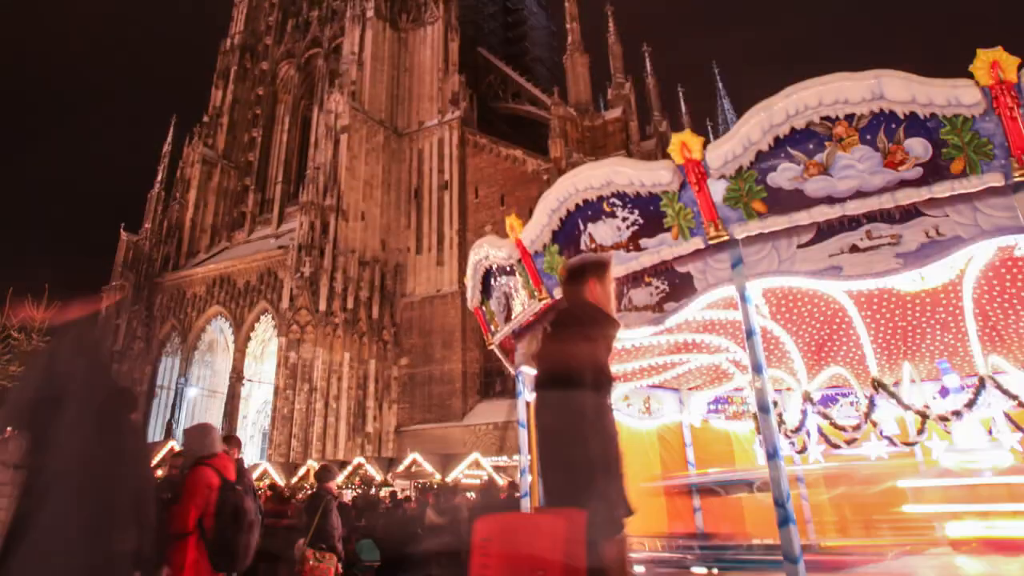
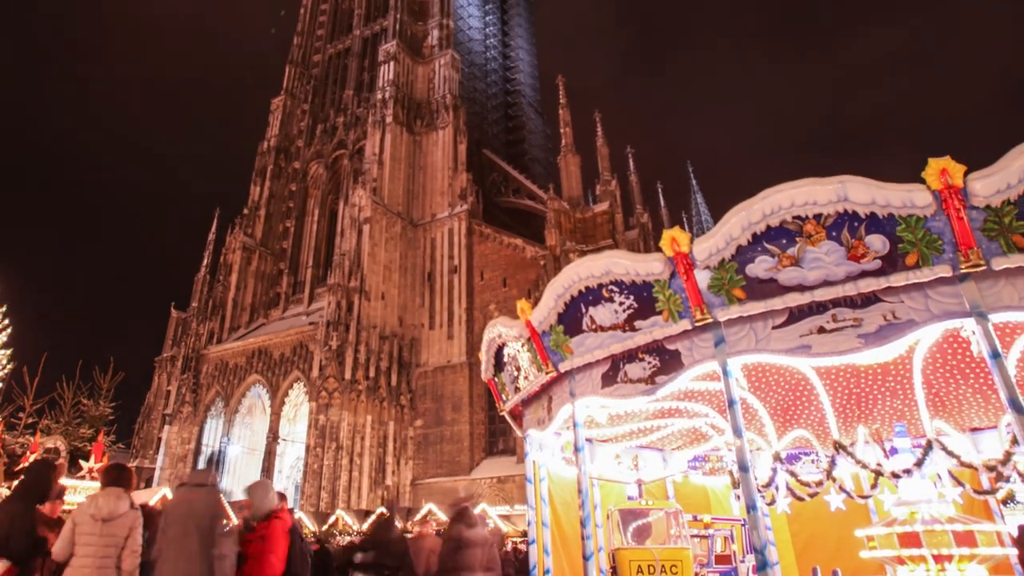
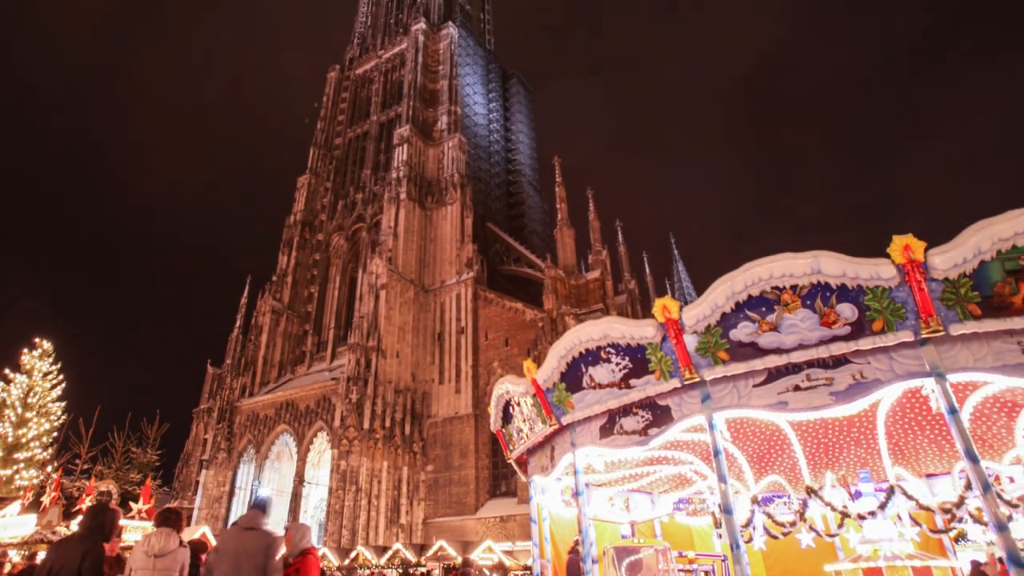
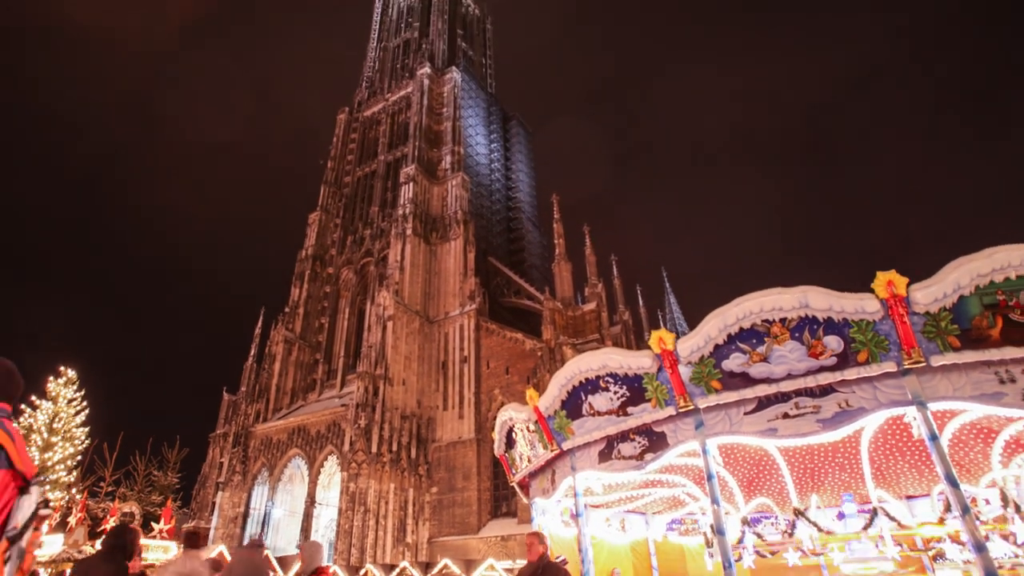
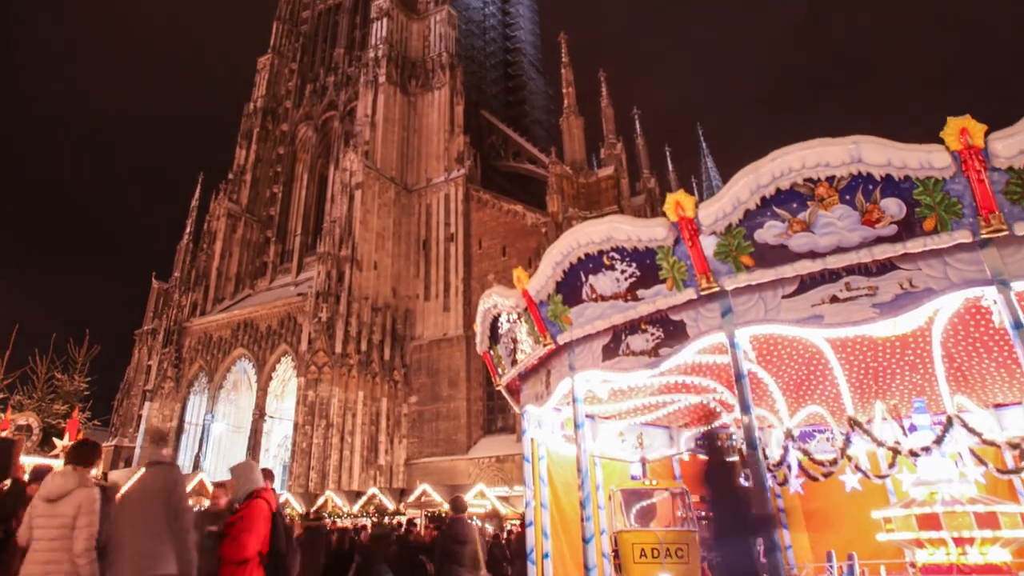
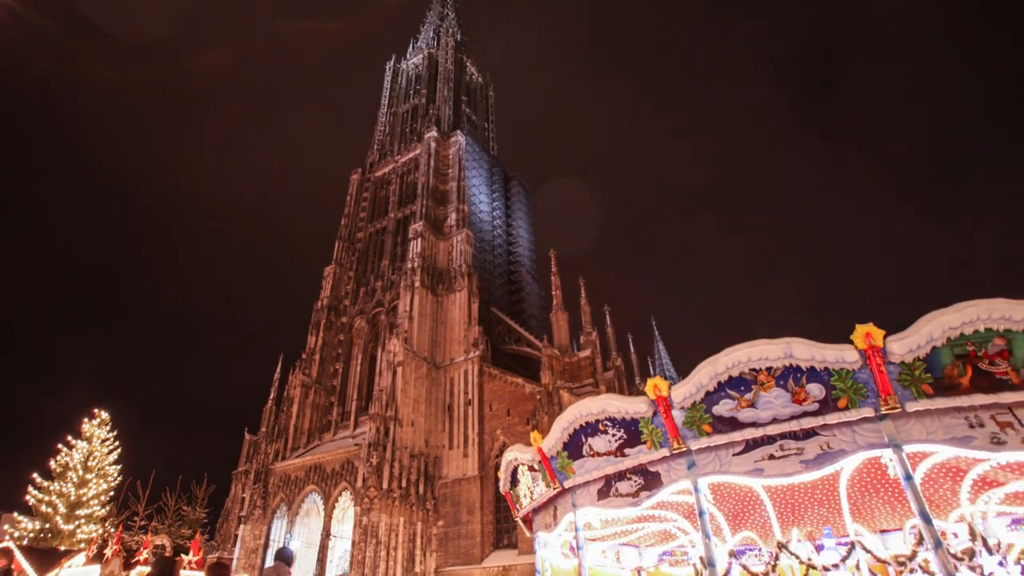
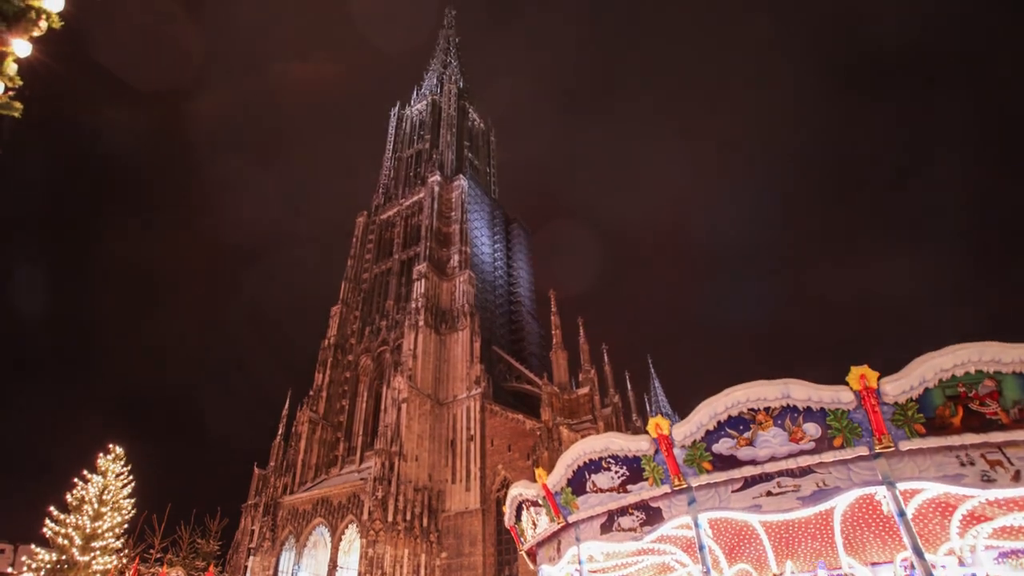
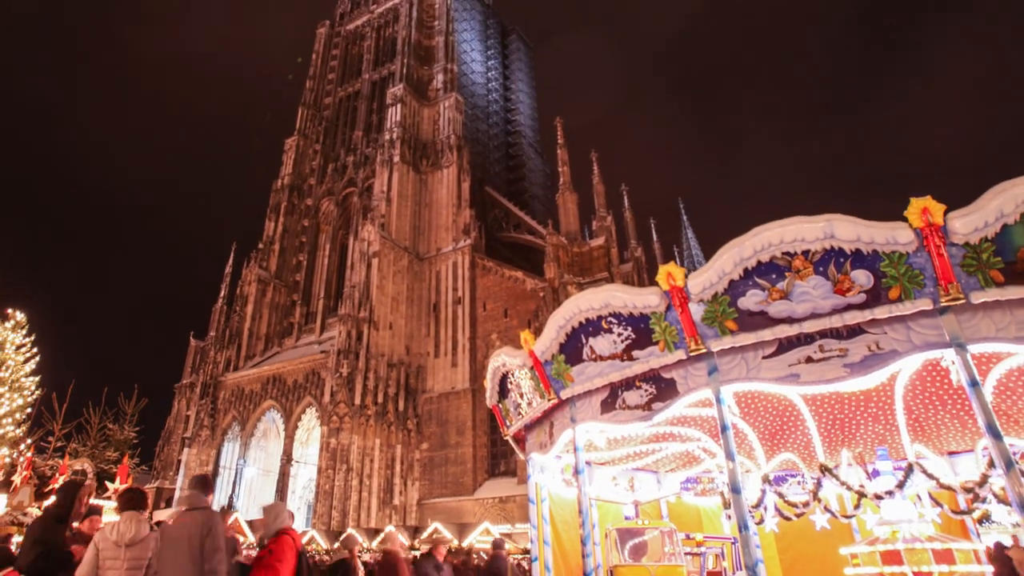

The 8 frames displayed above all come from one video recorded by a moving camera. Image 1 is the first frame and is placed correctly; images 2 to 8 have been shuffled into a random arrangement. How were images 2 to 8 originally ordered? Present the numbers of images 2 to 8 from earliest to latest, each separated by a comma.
5, 2, 8, 3, 4, 6, 7
